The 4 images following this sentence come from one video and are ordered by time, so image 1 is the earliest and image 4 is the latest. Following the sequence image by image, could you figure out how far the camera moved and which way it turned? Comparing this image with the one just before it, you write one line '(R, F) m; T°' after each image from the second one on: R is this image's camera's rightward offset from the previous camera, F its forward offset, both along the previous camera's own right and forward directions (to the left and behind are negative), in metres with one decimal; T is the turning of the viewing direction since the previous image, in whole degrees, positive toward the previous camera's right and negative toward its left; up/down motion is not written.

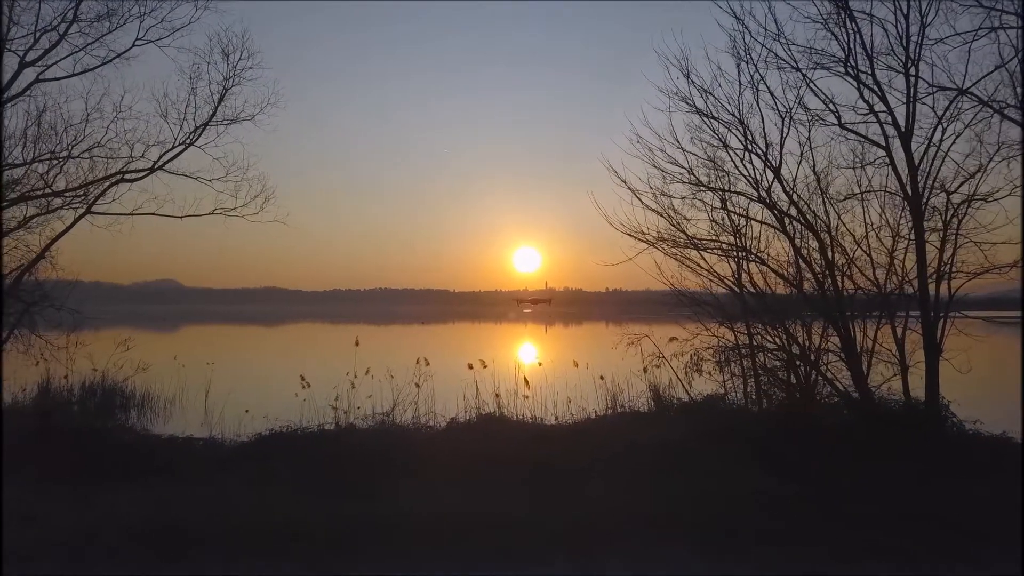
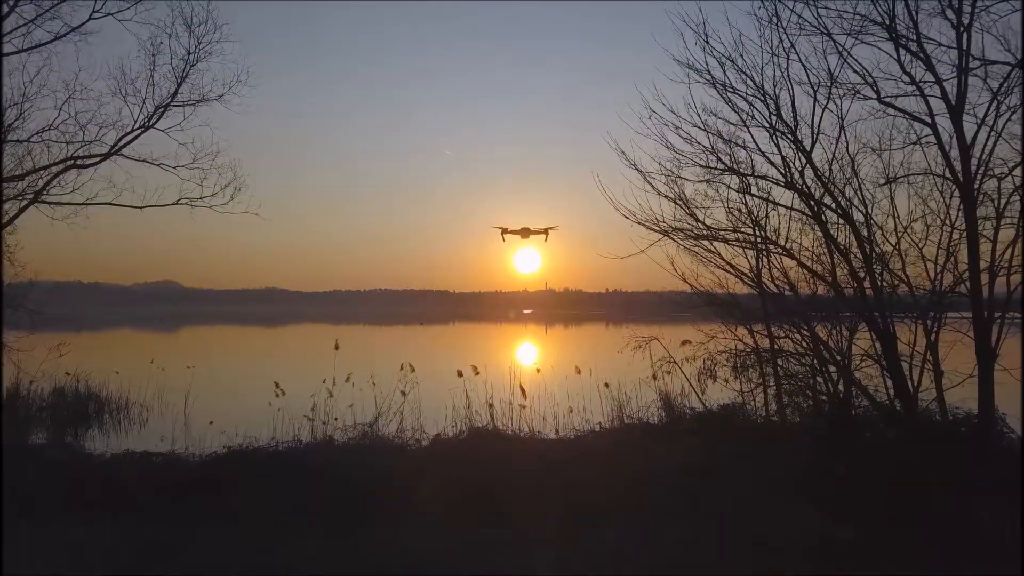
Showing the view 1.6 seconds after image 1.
(+0.1, +0.9) m; 0°
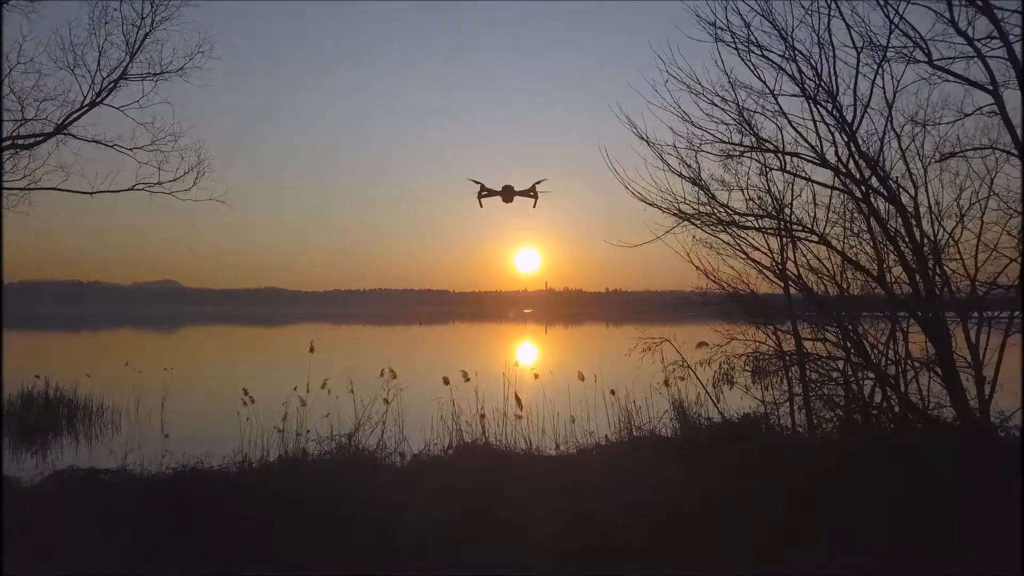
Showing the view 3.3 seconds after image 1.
(+0.1, +0.9) m; 0°
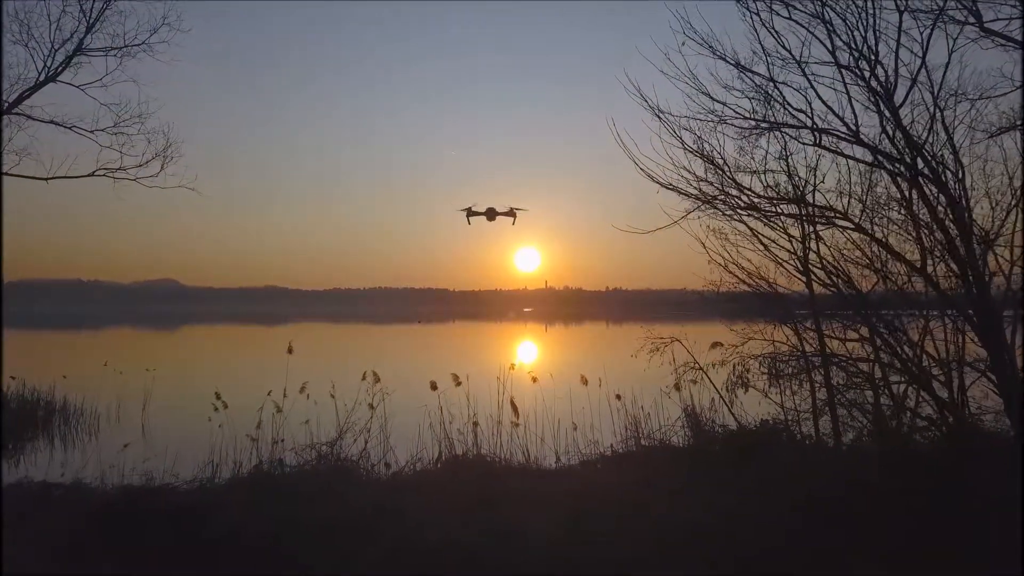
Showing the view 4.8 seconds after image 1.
(0.0, +0.7) m; 0°
